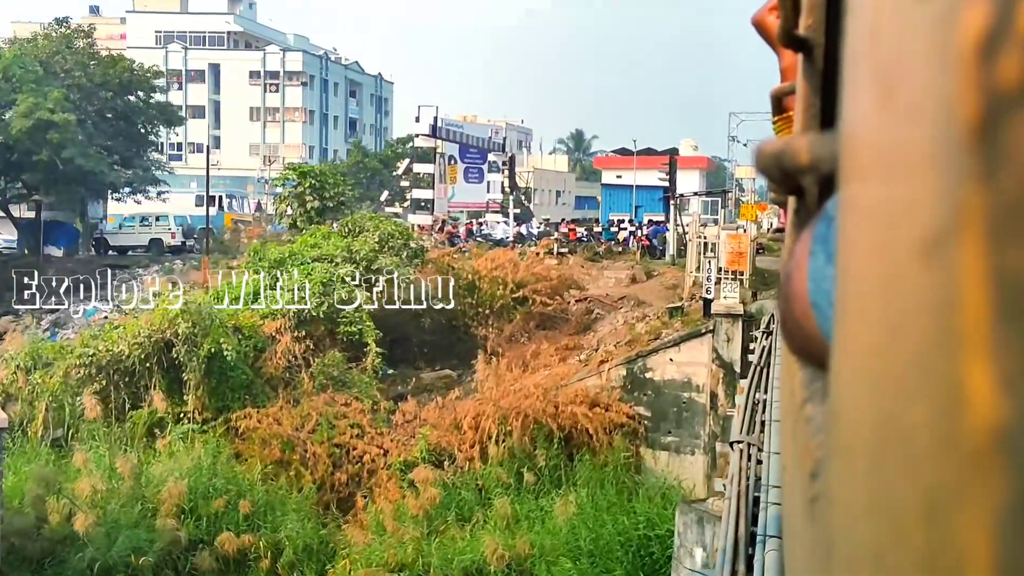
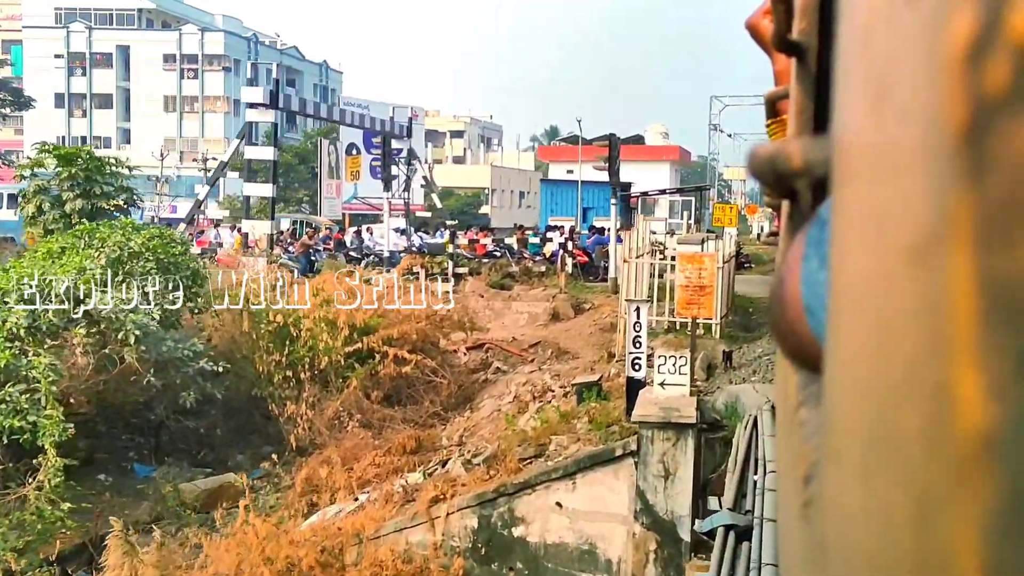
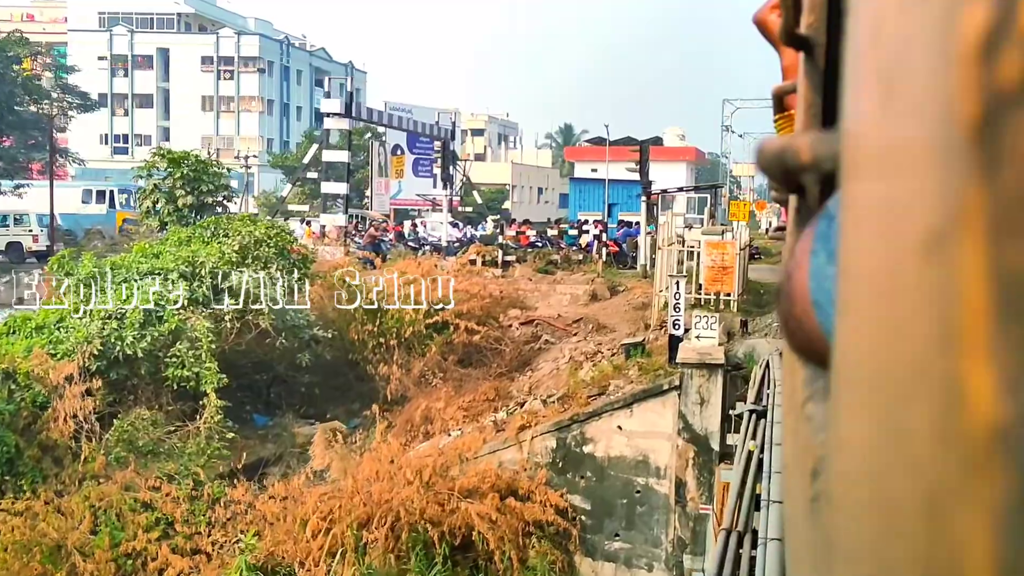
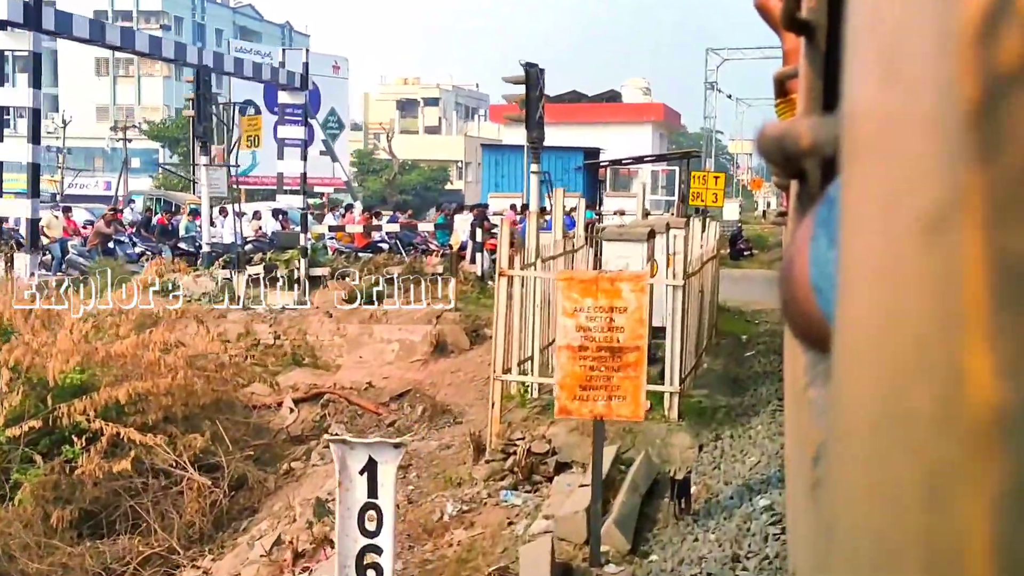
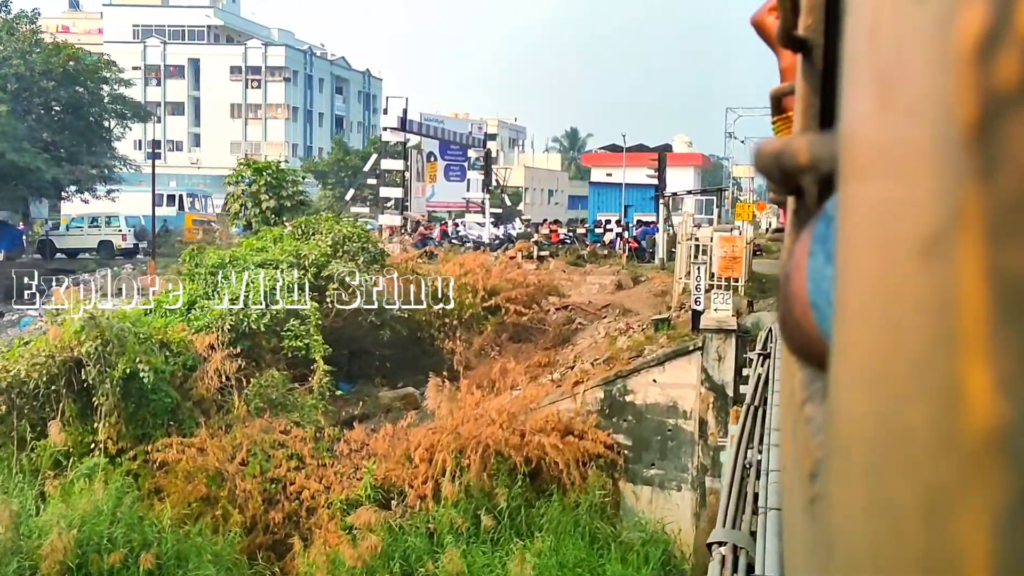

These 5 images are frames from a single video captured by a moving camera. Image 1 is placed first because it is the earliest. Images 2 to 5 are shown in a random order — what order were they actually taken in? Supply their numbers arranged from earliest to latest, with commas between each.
5, 3, 2, 4
